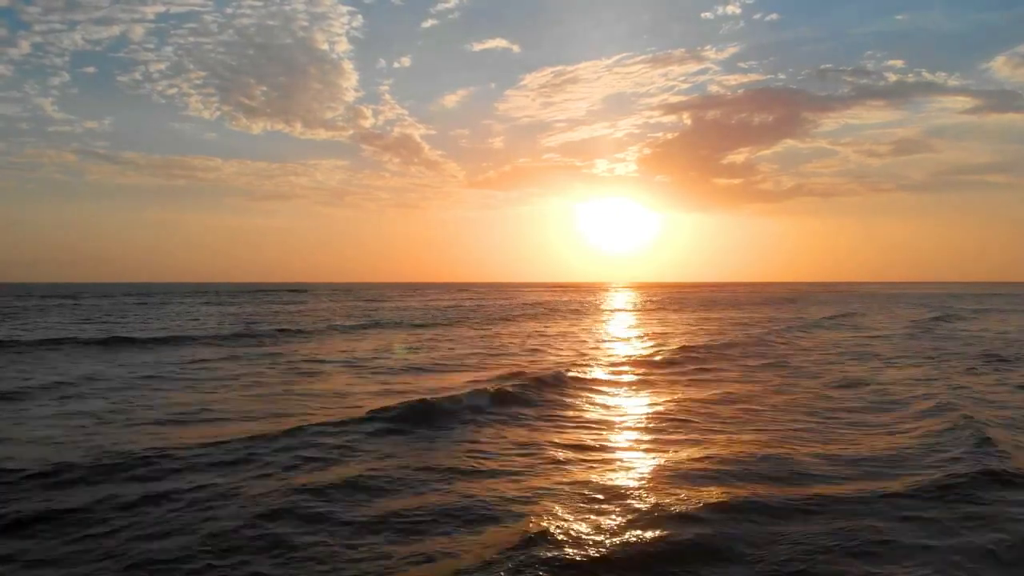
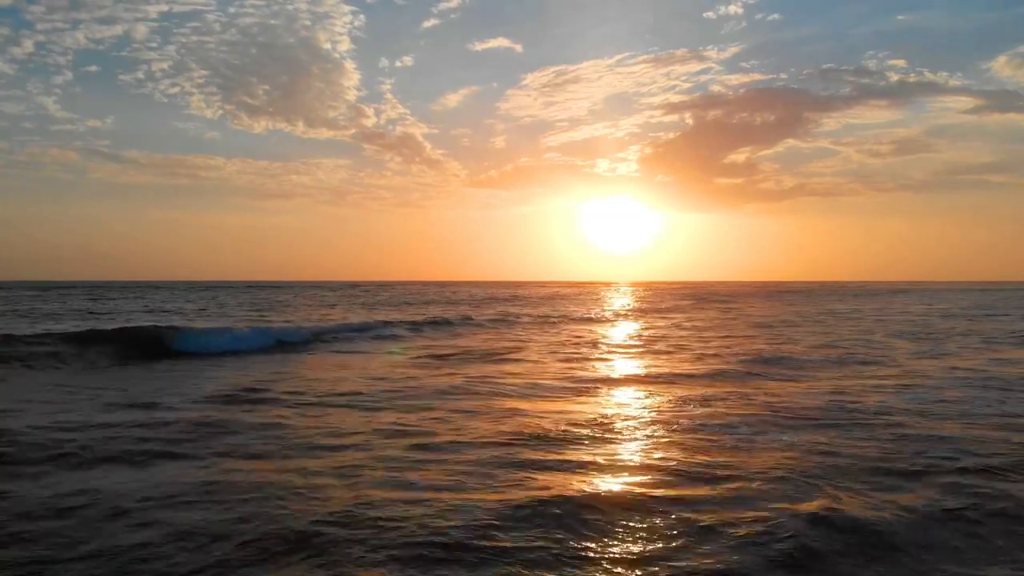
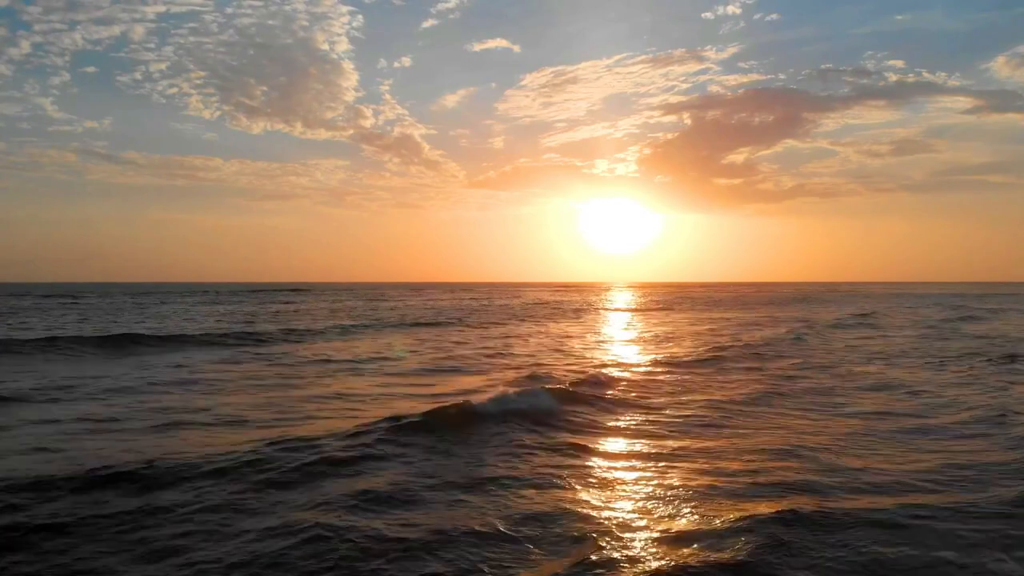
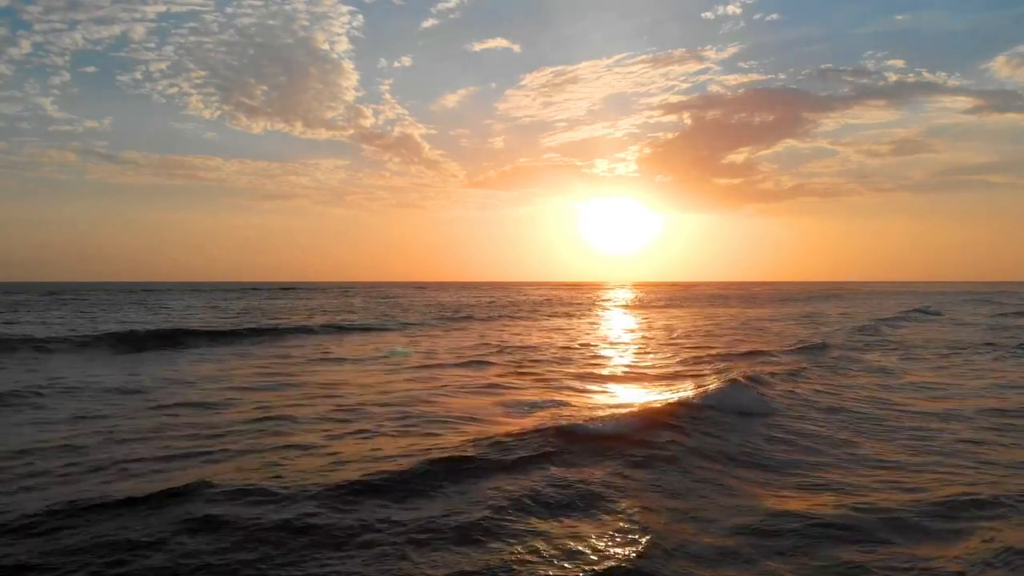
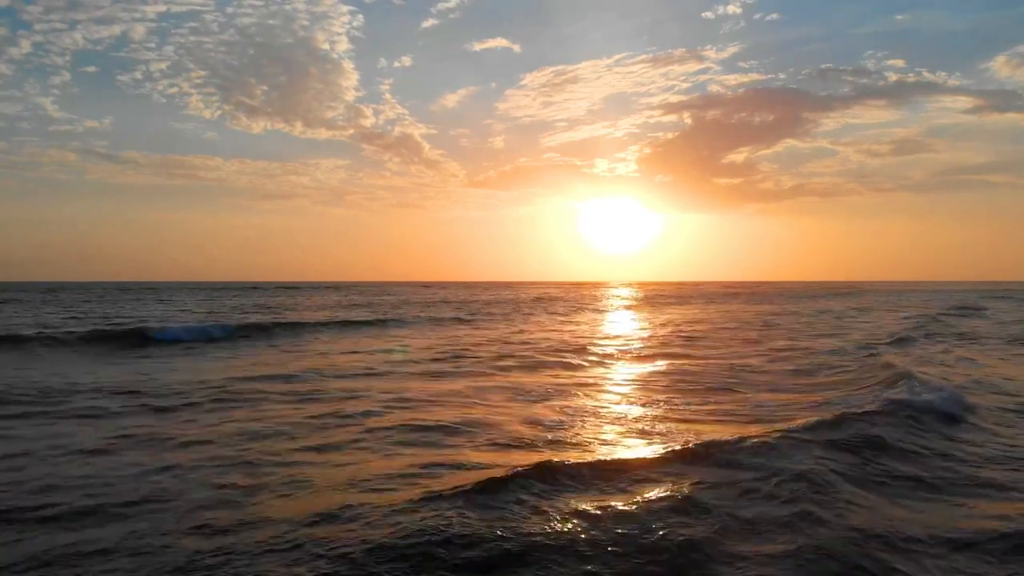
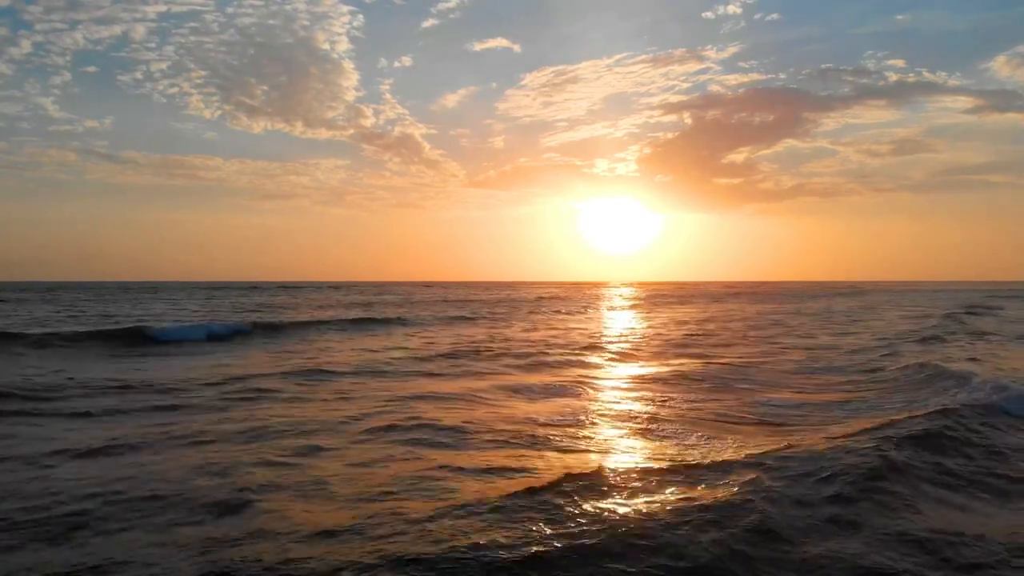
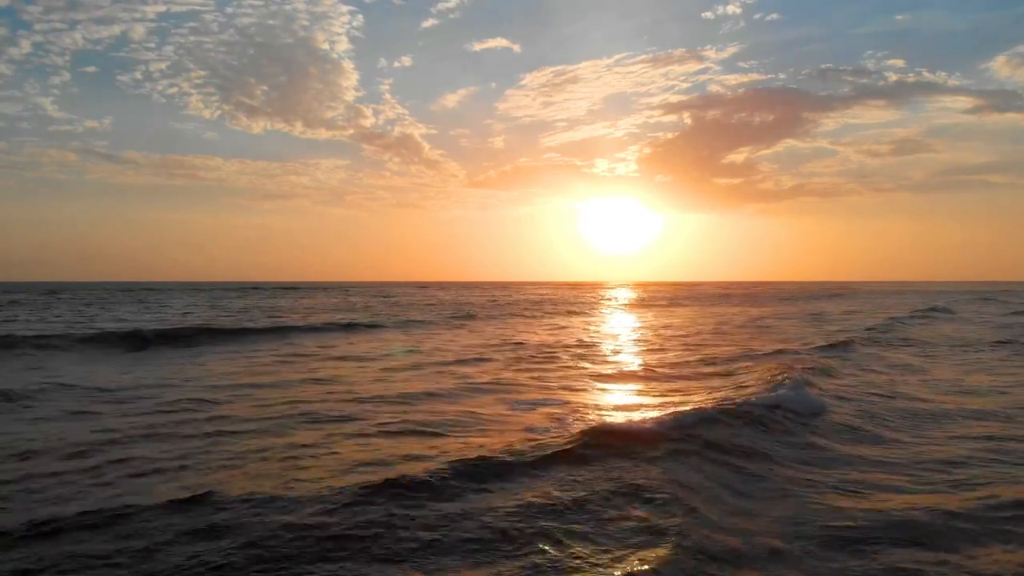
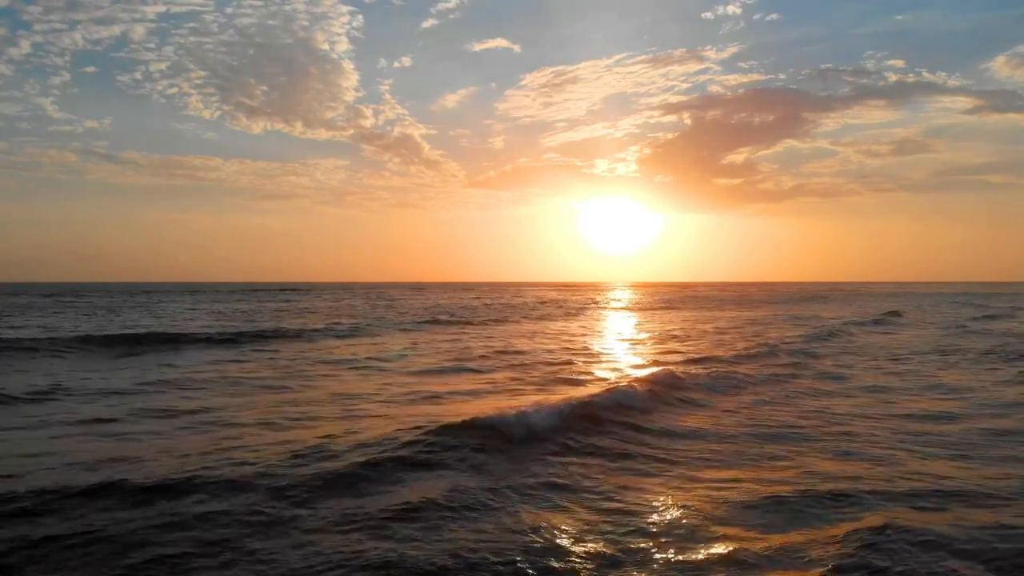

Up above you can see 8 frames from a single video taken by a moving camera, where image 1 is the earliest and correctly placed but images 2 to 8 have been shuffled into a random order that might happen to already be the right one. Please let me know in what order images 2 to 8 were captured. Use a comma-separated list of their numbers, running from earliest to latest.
3, 8, 4, 7, 5, 6, 2
